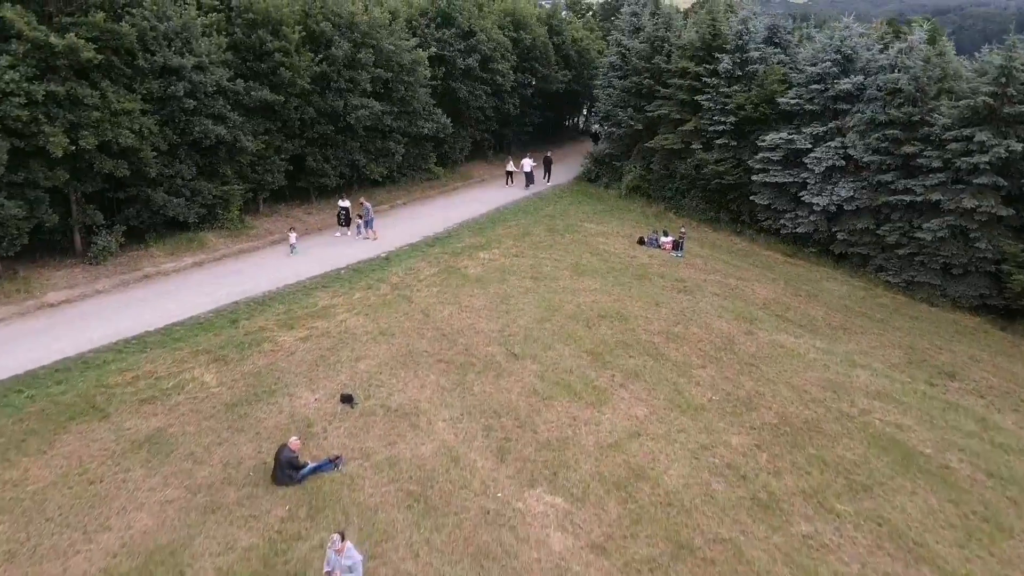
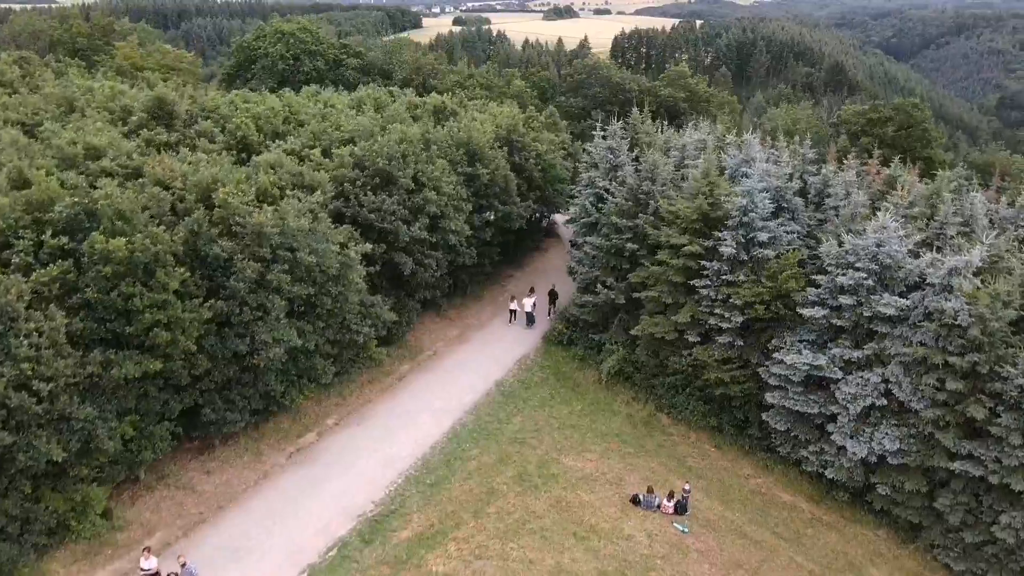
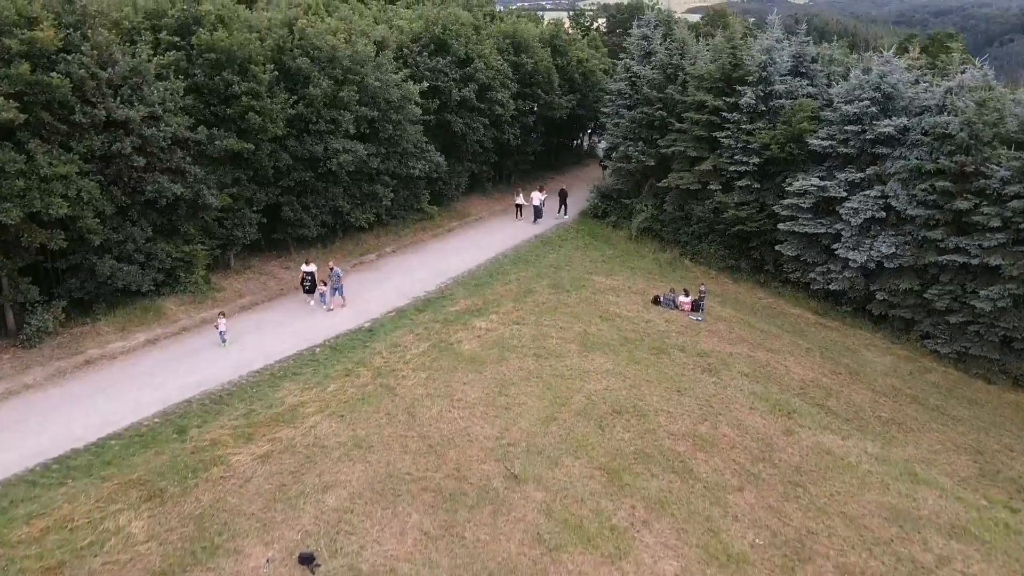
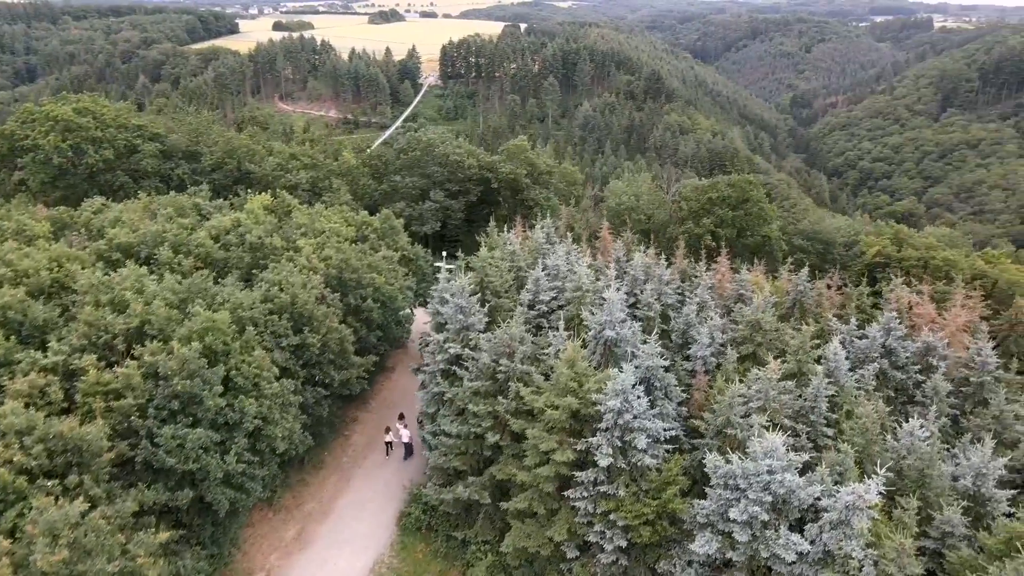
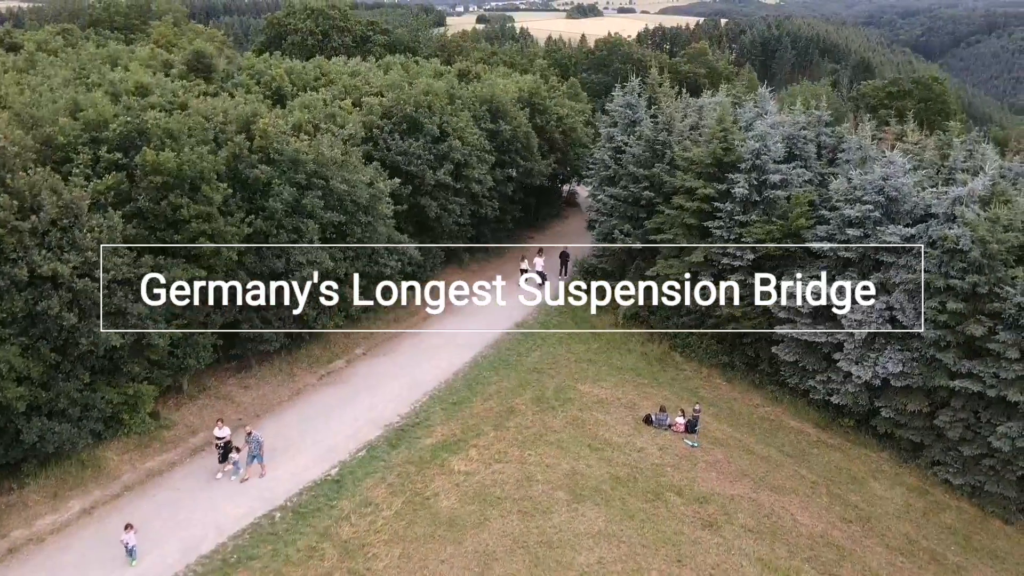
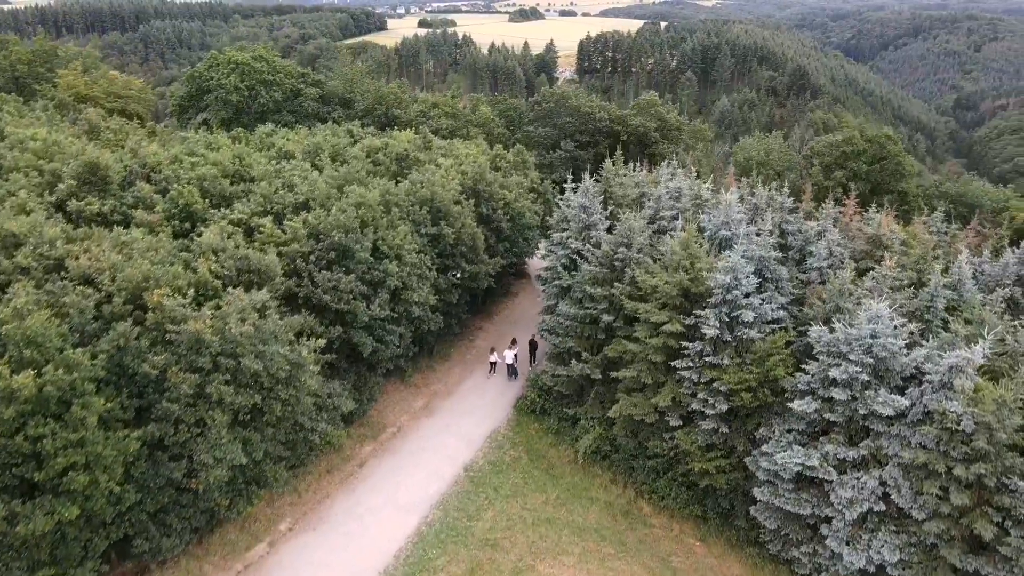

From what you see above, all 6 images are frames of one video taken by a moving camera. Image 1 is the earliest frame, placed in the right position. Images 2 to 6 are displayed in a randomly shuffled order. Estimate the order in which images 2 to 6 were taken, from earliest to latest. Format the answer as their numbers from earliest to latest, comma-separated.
3, 5, 2, 6, 4
